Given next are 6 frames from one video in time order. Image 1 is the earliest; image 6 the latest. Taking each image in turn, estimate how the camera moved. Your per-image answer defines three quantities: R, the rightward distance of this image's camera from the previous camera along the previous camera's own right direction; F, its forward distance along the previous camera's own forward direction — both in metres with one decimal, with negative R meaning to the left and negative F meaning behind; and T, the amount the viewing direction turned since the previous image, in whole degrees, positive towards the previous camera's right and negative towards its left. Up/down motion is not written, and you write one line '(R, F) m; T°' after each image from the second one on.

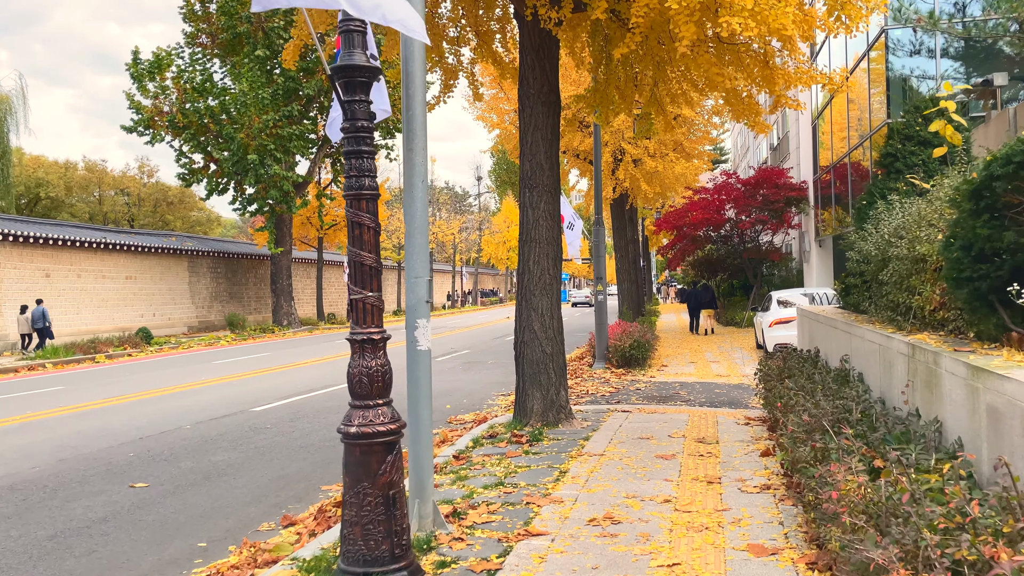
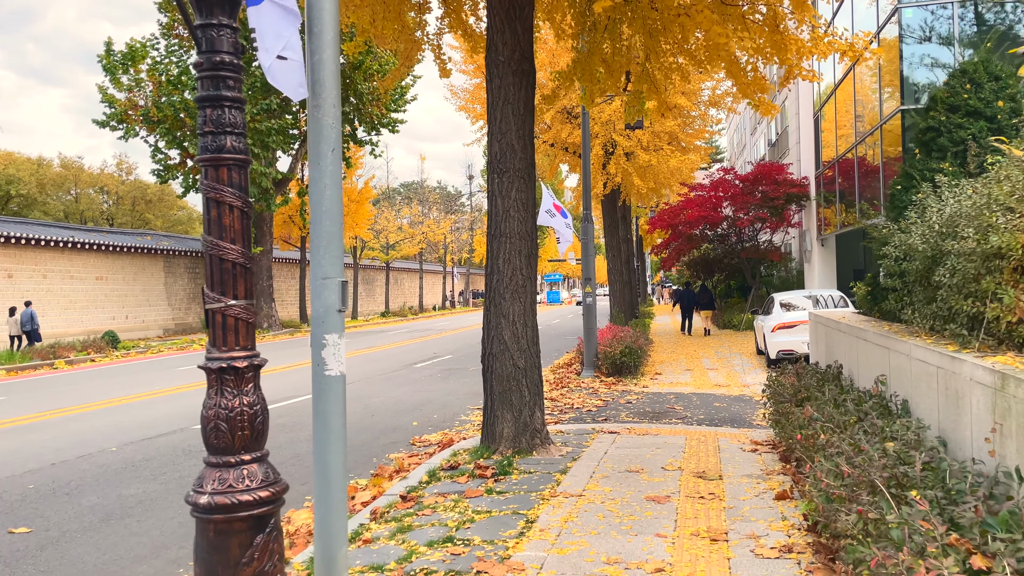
(+0.3, +1.1) m; 0°
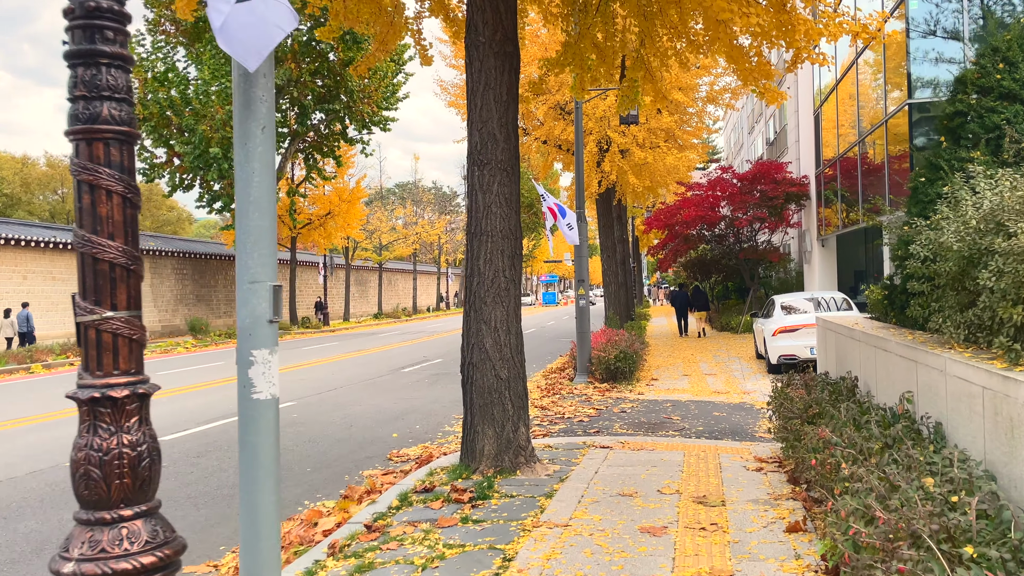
(+0.1, +0.6) m; 0°
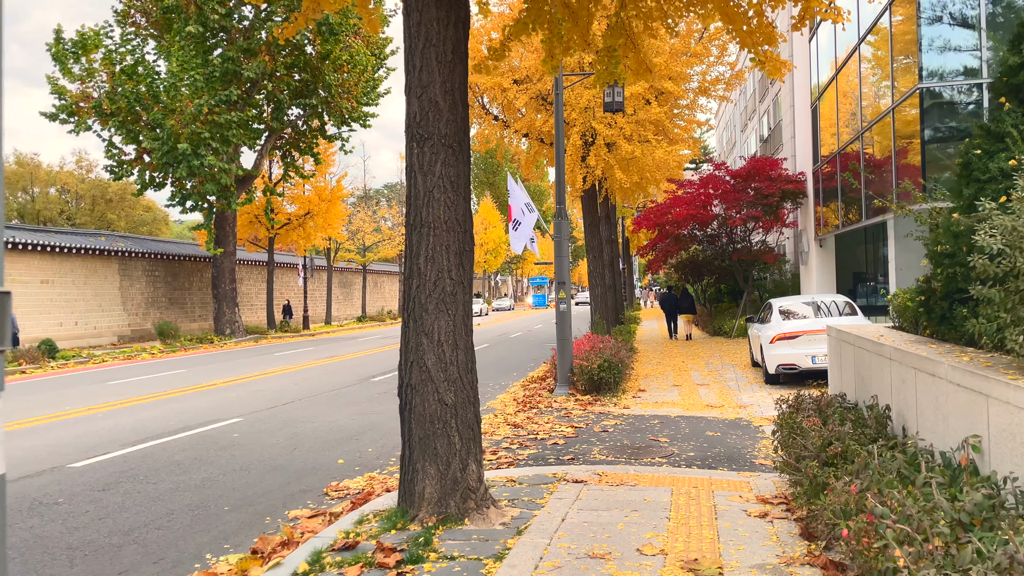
(+0.3, +1.1) m; +1°
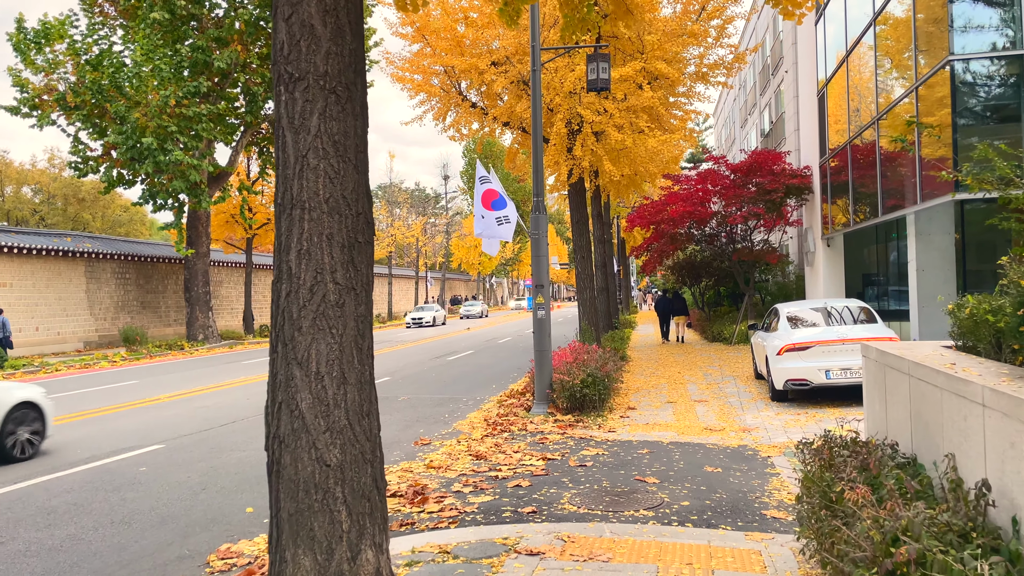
(+0.4, +1.4) m; 0°
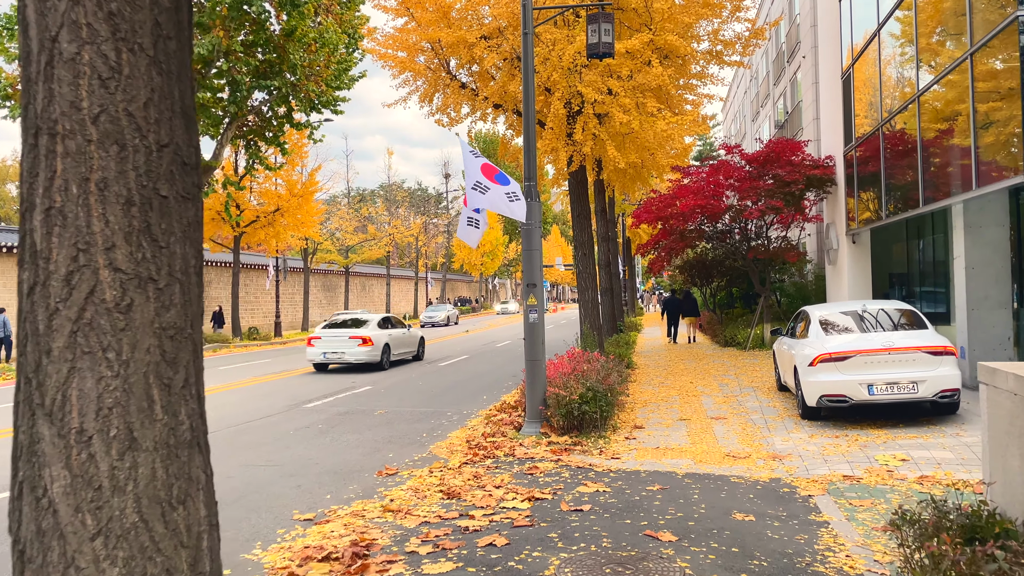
(+0.2, +1.4) m; 0°
